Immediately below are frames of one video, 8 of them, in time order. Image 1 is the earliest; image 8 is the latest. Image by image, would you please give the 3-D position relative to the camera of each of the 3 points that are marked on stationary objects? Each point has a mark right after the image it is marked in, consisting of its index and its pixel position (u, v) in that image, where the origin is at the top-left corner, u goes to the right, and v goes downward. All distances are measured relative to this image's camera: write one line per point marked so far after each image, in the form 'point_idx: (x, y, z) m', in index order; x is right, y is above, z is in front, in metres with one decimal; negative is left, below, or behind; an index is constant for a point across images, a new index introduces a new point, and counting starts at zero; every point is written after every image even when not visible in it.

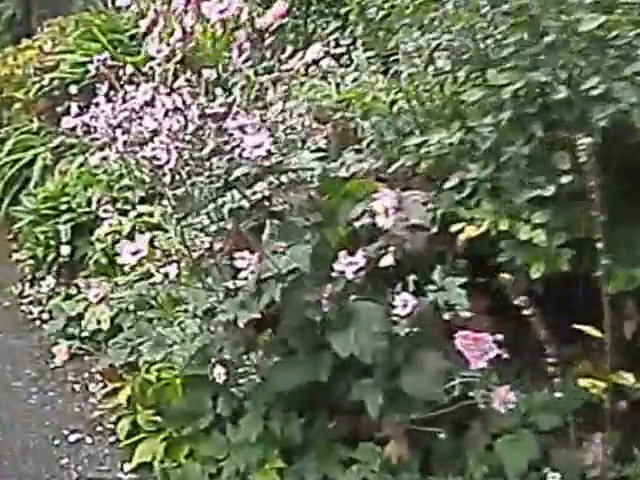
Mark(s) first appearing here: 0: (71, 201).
0: (-1.2, +0.2, +5.0) m
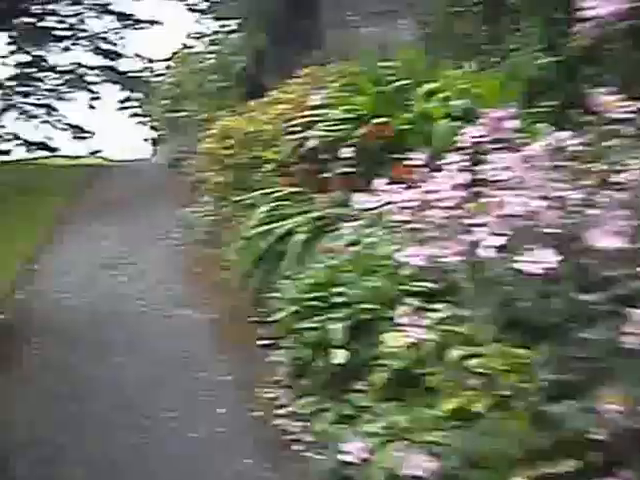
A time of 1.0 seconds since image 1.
0: (+0.1, -0.2, +3.9) m
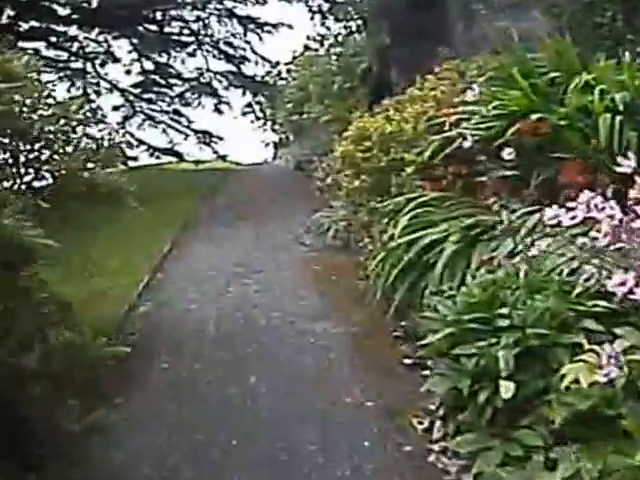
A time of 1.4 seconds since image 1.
0: (+0.6, -0.2, +3.4) m
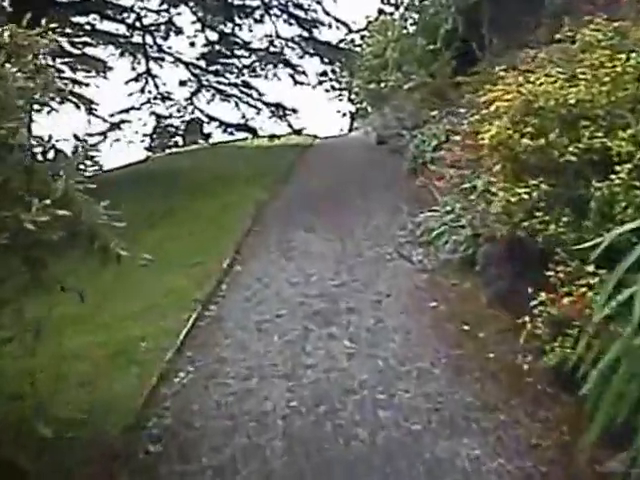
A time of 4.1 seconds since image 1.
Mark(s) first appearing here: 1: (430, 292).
0: (+0.9, -0.5, +1.1) m
1: (+0.5, -0.3, +5.1) m
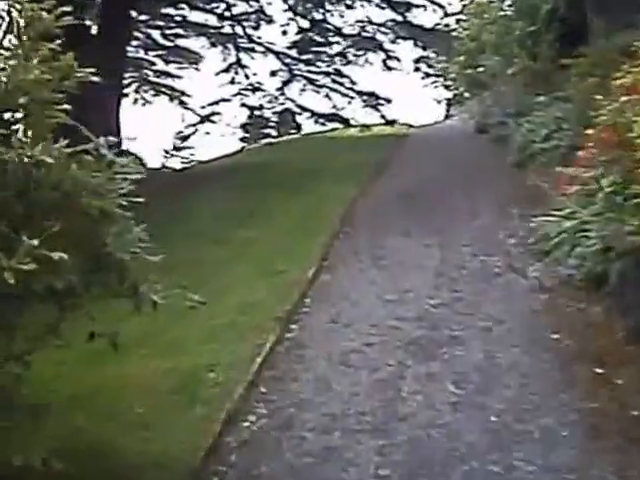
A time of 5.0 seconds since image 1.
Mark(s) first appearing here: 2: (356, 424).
0: (+0.9, -0.6, +0.3) m
1: (+0.9, -0.3, +4.3) m
2: (+0.1, -0.6, +3.4) m
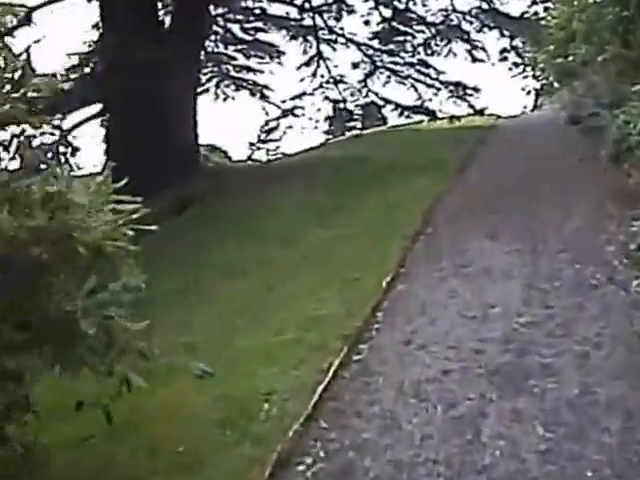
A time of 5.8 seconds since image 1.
0: (+0.9, -0.6, -0.3) m
1: (+1.2, -0.4, +3.7) m
2: (+0.3, -0.7, +2.9) m
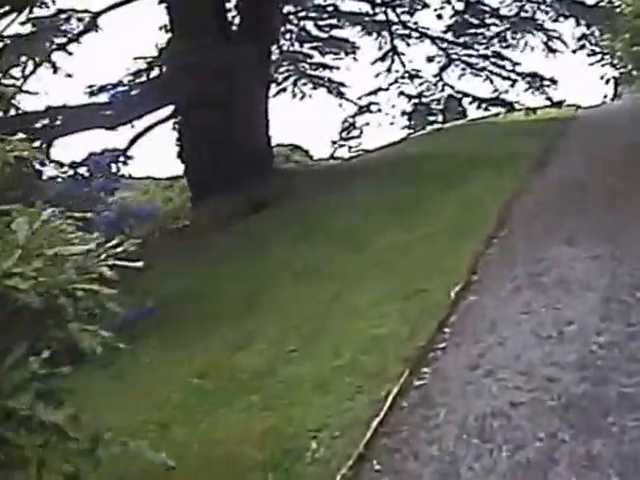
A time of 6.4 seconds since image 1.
0: (+0.7, -0.7, -0.7) m
1: (+1.3, -0.4, +3.2) m
2: (+0.4, -0.7, +2.5) m
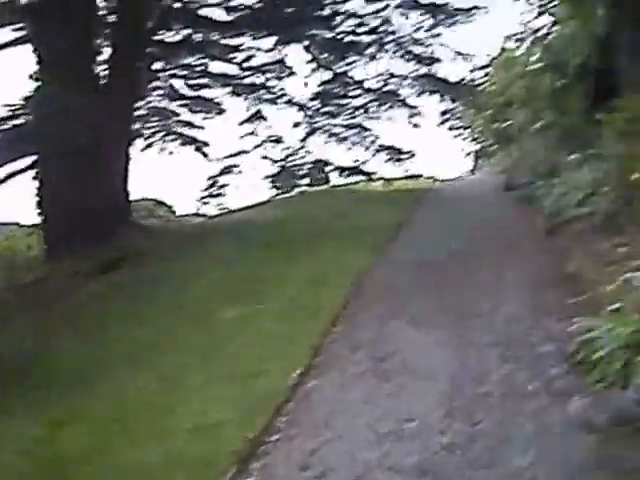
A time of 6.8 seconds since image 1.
0: (+0.7, -0.7, -1.0) m
1: (+0.8, -0.7, +3.0) m
2: (0.0, -0.9, +2.1) m
